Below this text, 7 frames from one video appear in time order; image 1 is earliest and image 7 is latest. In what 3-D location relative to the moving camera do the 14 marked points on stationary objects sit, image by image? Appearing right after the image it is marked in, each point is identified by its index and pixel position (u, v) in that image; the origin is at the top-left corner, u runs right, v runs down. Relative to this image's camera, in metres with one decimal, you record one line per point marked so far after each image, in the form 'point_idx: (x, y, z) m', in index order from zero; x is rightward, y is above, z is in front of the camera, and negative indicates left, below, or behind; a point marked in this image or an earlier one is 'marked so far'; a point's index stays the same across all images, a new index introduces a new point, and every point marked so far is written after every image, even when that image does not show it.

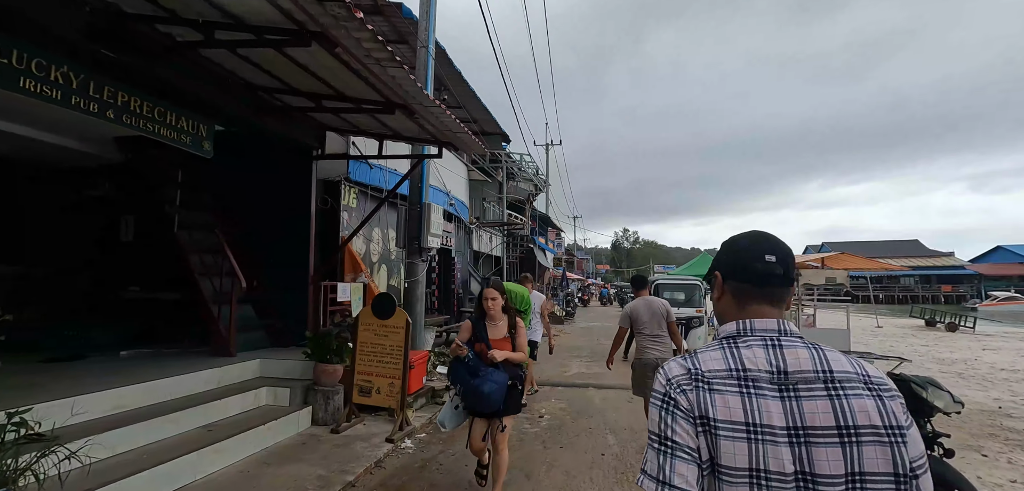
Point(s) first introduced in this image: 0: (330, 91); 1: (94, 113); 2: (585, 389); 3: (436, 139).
0: (-1.9, +1.6, +5.0) m
1: (-3.4, +1.1, +3.9) m
2: (+1.1, -2.1, +7.1) m
3: (-1.0, +1.4, +6.2) m
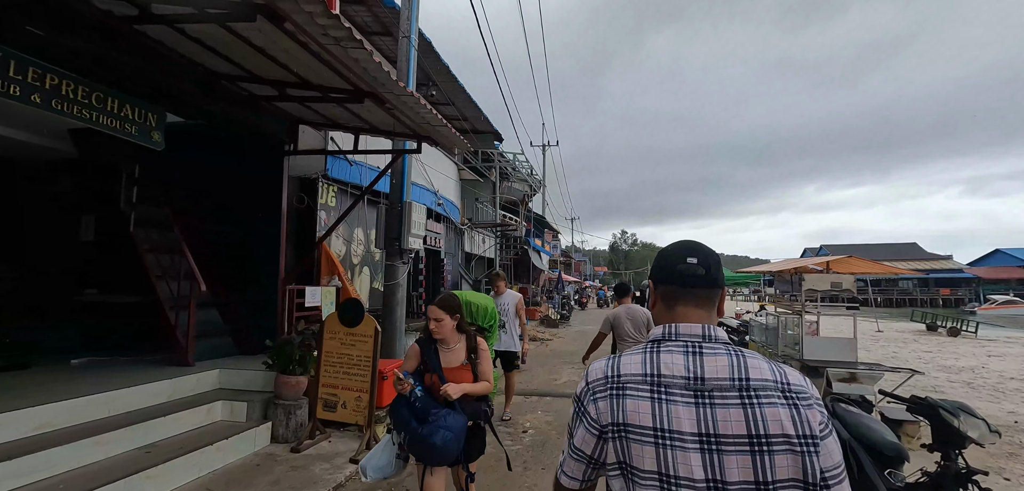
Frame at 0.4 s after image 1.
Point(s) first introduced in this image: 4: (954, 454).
0: (-2.1, +1.6, +4.6) m
1: (-3.6, +1.1, +3.5) m
2: (+0.9, -2.2, +6.7) m
3: (-1.2, +1.4, +5.8) m
4: (+2.2, -1.0, +2.4) m
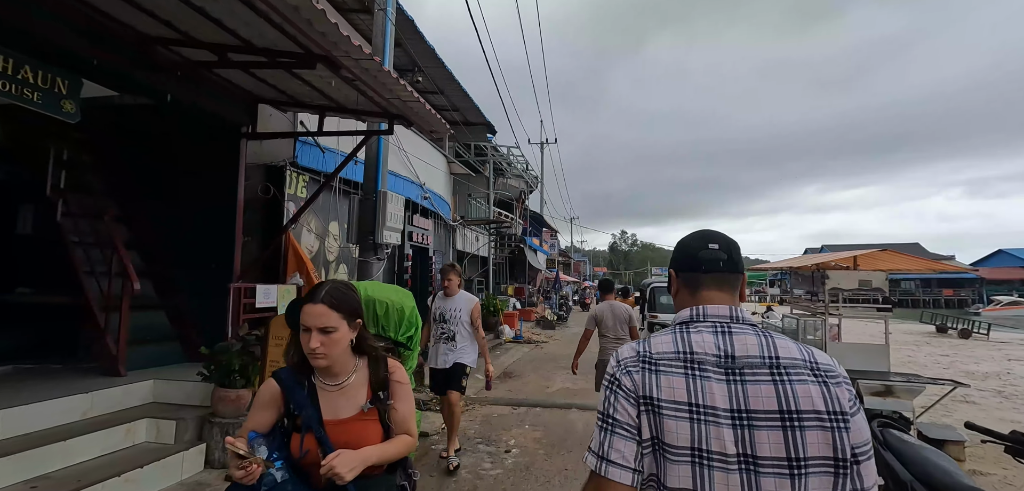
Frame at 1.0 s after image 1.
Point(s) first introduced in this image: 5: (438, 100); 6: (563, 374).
0: (-2.3, +1.7, +3.9) m
1: (-3.8, +1.2, +2.9) m
2: (+0.7, -2.1, +6.0) m
3: (-1.4, +1.4, +5.1) m
4: (+2.0, -1.0, +1.7) m
5: (-1.8, +3.6, +11.7) m
6: (+0.9, -2.3, +8.6) m
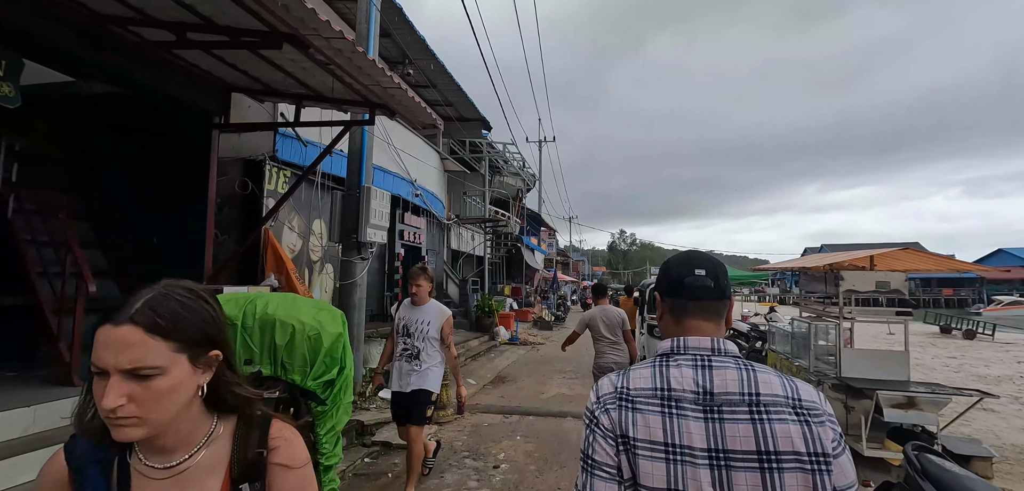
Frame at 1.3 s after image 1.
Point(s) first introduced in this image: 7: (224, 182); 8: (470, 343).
0: (-2.3, +1.7, +3.6) m
1: (-3.9, +1.2, +2.5) m
2: (+0.6, -2.1, +5.7) m
3: (-1.5, +1.5, +4.8) m
4: (+1.9, -0.9, +1.3) m
5: (-1.9, +3.6, +11.3) m
6: (+0.8, -2.3, +8.3) m
7: (-3.6, +0.8, +6.0) m
8: (-0.9, -2.1, +10.4) m
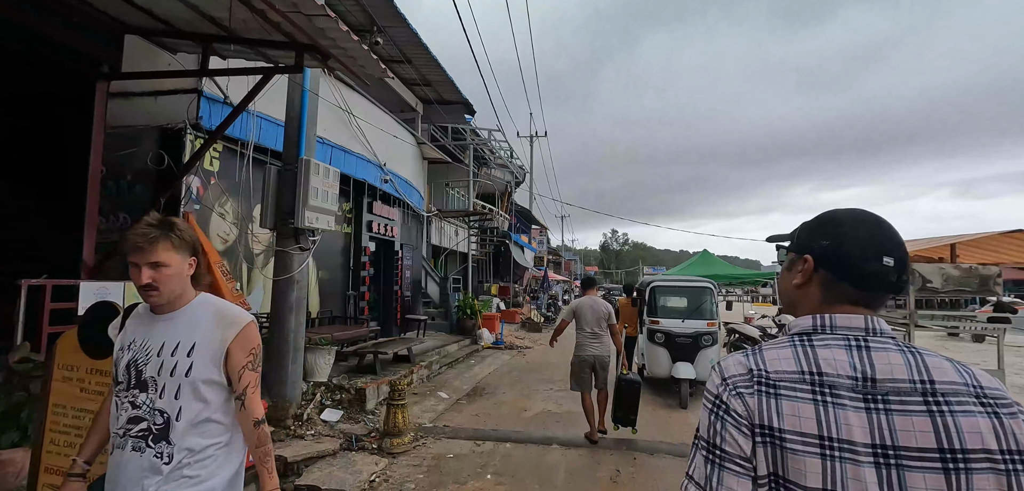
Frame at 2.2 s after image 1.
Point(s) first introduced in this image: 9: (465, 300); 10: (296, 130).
0: (-2.6, +1.8, +2.4) m
1: (-4.1, +1.3, +1.4) m
2: (+0.3, -2.0, +4.6) m
3: (-1.7, +1.6, +3.6) m
4: (+1.7, -0.8, +0.3) m
5: (-2.3, +3.7, +10.2) m
6: (+0.5, -2.2, +7.2) m
7: (-3.9, +0.9, +4.9) m
8: (-1.3, -2.0, +9.3) m
9: (-1.1, -1.3, +11.5) m
10: (-2.2, +1.2, +4.8) m
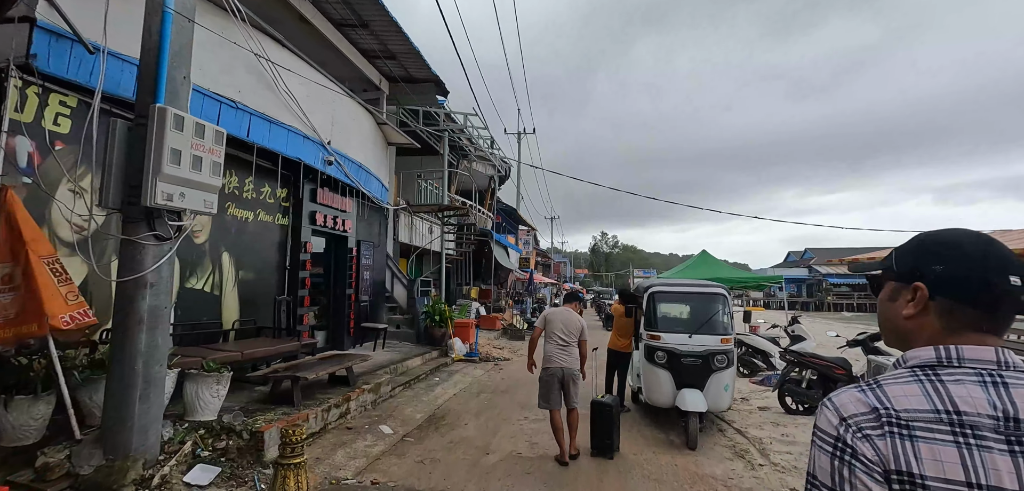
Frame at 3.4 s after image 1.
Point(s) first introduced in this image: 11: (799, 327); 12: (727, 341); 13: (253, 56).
0: (-2.9, +1.9, +1.0) m
1: (-4.4, +1.4, -0.1) m
2: (-0.1, -1.9, +3.2) m
3: (-2.0, +1.7, +2.2) m
4: (+1.4, -0.7, -1.1) m
5: (-2.7, +3.8, +8.8) m
6: (+0.1, -2.1, +5.8) m
7: (-4.3, +1.0, +3.4) m
8: (-1.7, -1.9, +7.8) m
9: (-1.6, -1.3, +10.1) m
10: (-2.5, +1.3, +3.3) m
11: (+5.2, -1.4, +8.8) m
12: (+2.4, -1.1, +5.3) m
13: (-3.0, +2.2, +5.5) m
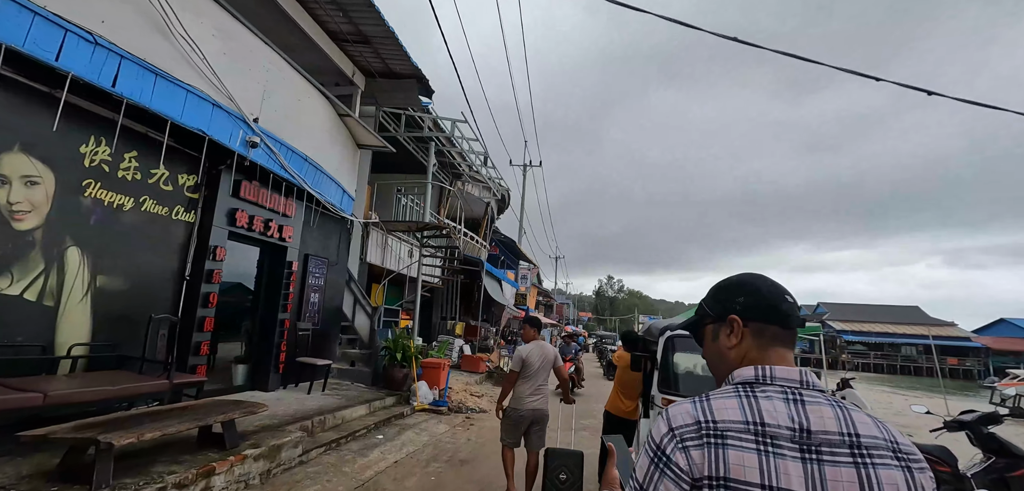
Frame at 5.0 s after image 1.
0: (-3.2, +2.3, -0.5) m
1: (-4.7, +2.0, -1.6) m
2: (-0.5, -1.8, +1.3) m
3: (-2.3, +1.9, +0.7) m
4: (+1.0, -0.4, -2.8) m
5: (-2.8, +3.5, +7.4) m
6: (-0.3, -2.2, +4.0) m
7: (-4.6, +1.3, +1.9) m
8: (-2.1, -2.1, +6.0) m
9: (-2.0, -1.6, +8.3) m
10: (-2.8, +1.5, +1.8) m
11: (+4.8, -2.0, +6.9) m
12: (+2.0, -1.2, +3.5) m
13: (-3.2, +2.2, +4.0) m
